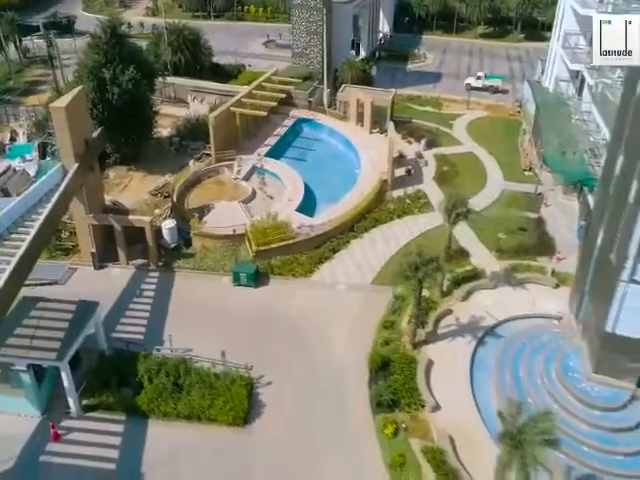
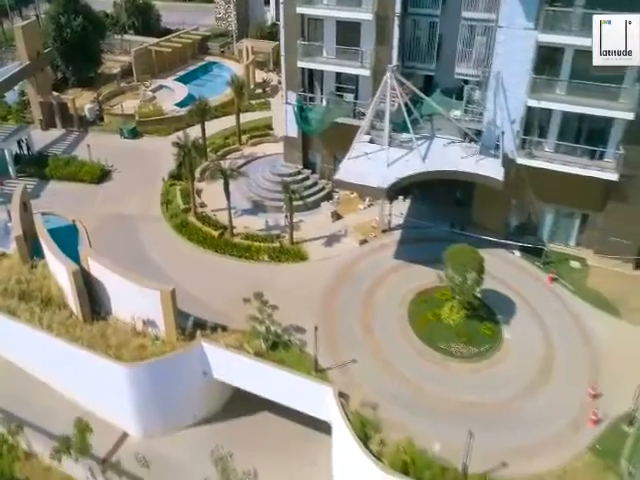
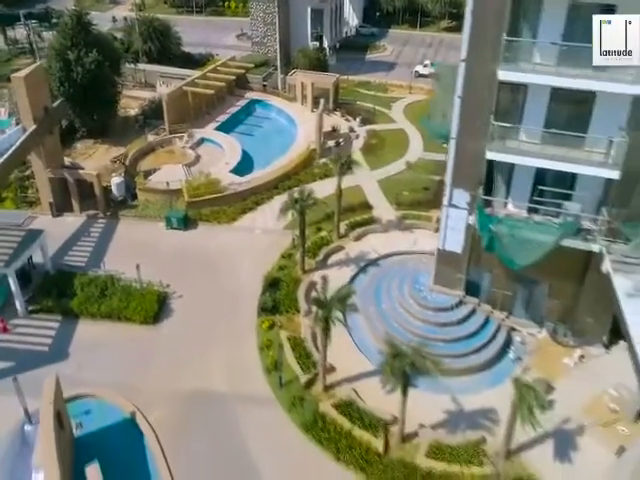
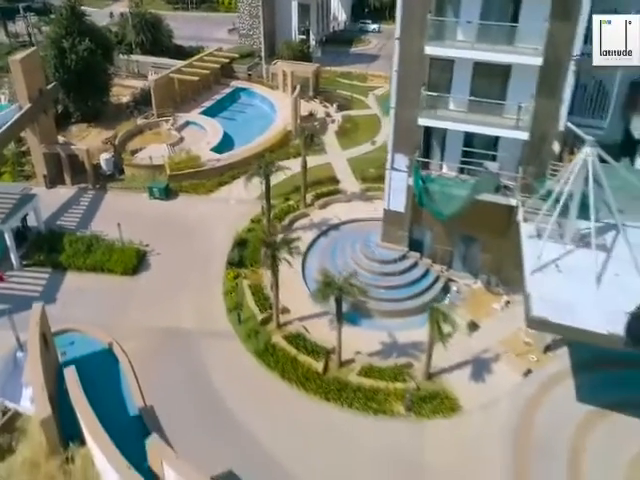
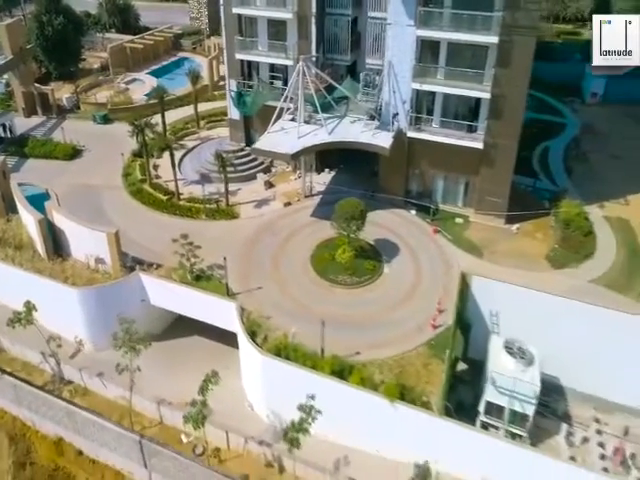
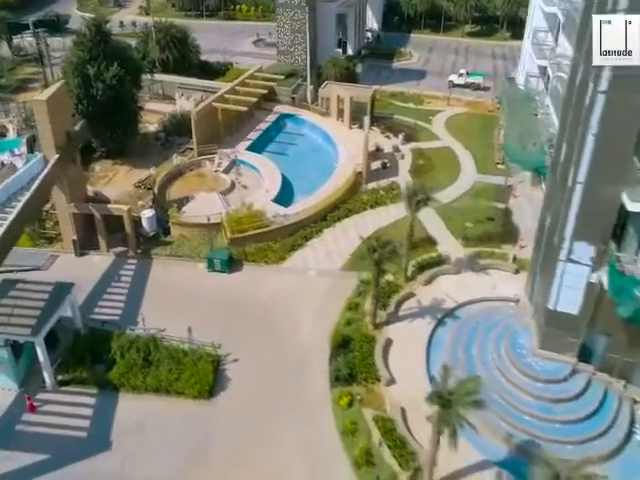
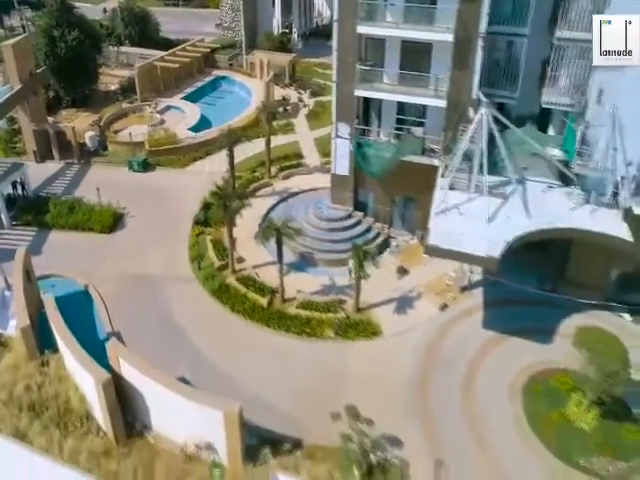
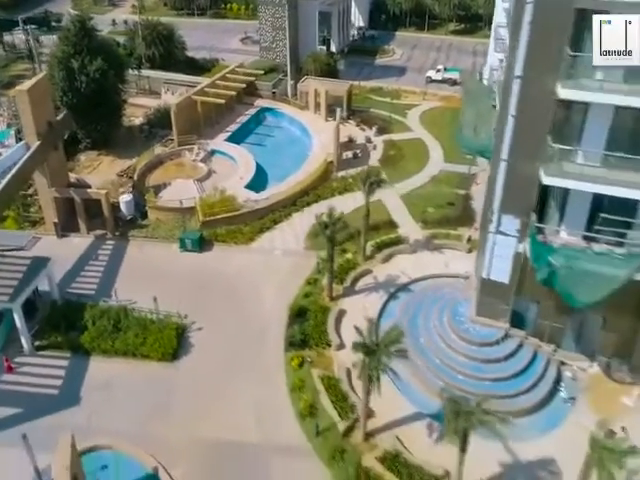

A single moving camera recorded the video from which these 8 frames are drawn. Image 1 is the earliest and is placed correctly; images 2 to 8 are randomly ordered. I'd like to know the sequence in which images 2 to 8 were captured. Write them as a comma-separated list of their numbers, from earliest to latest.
6, 8, 3, 4, 7, 2, 5
